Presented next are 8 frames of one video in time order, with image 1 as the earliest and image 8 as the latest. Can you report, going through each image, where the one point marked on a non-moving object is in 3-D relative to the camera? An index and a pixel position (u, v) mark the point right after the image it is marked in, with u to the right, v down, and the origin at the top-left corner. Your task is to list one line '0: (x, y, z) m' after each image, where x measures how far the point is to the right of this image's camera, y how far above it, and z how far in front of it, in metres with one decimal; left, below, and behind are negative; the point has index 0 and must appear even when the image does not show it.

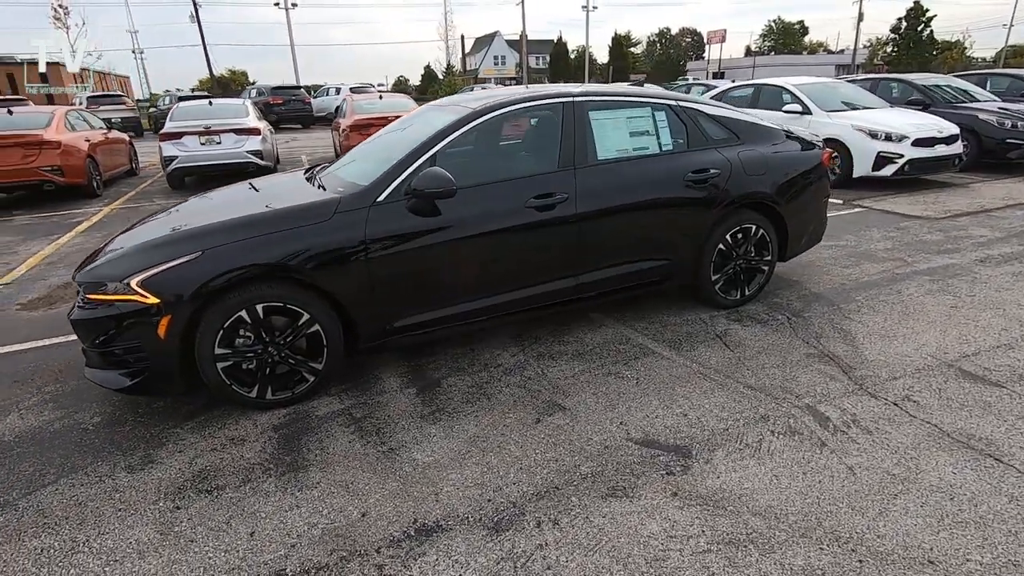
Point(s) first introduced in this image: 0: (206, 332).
0: (-1.7, -0.3, +3.0) m
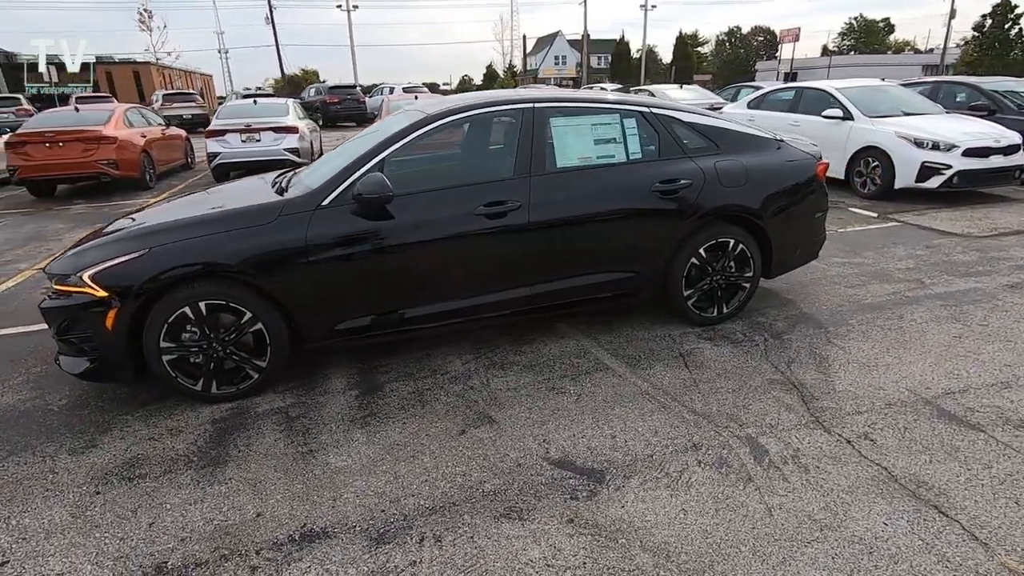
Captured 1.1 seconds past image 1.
0: (-2.1, -0.2, +3.2) m
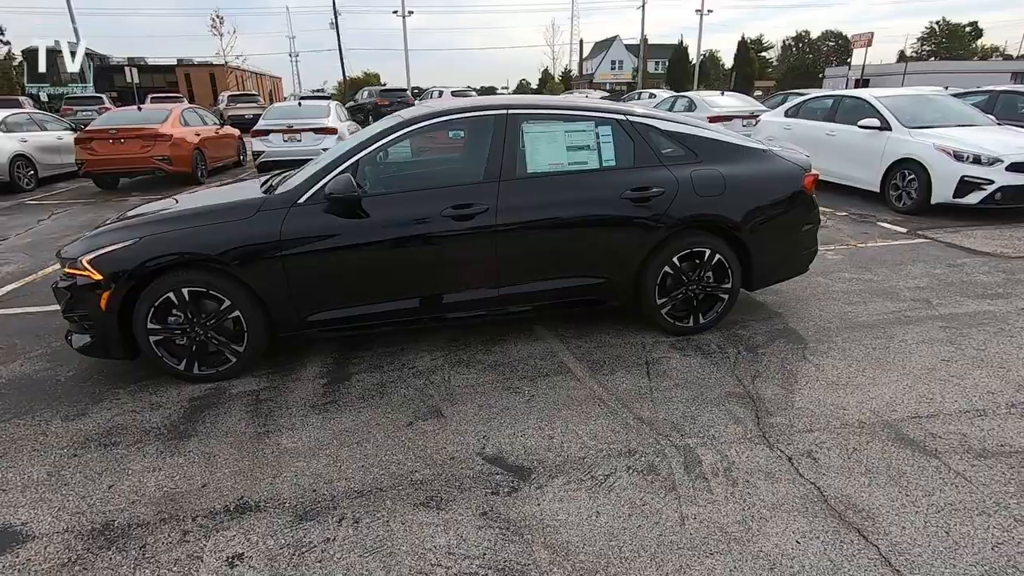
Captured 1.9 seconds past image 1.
0: (-2.4, -0.1, +3.5) m
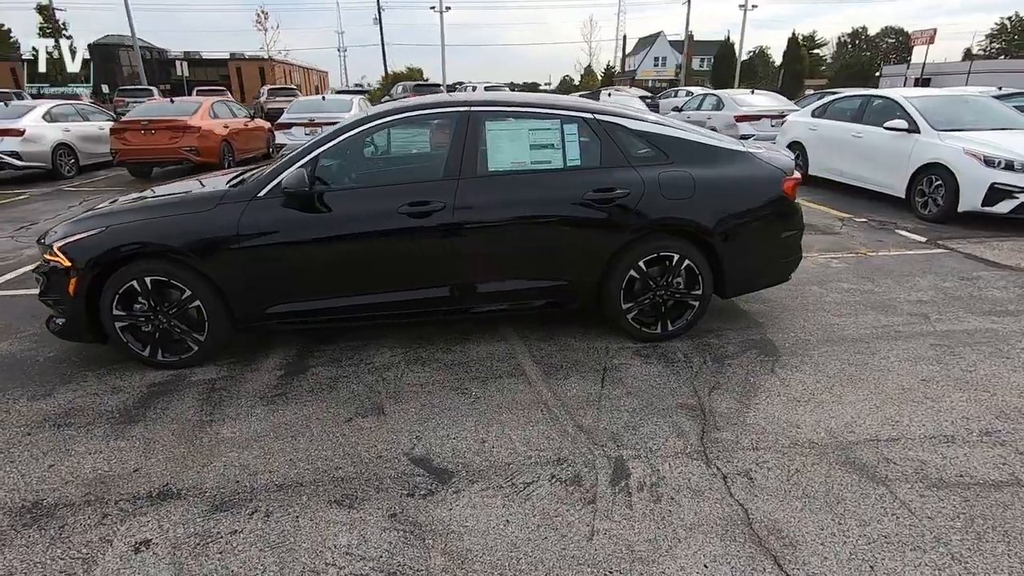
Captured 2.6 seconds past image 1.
0: (-2.7, 0.0, +3.6) m
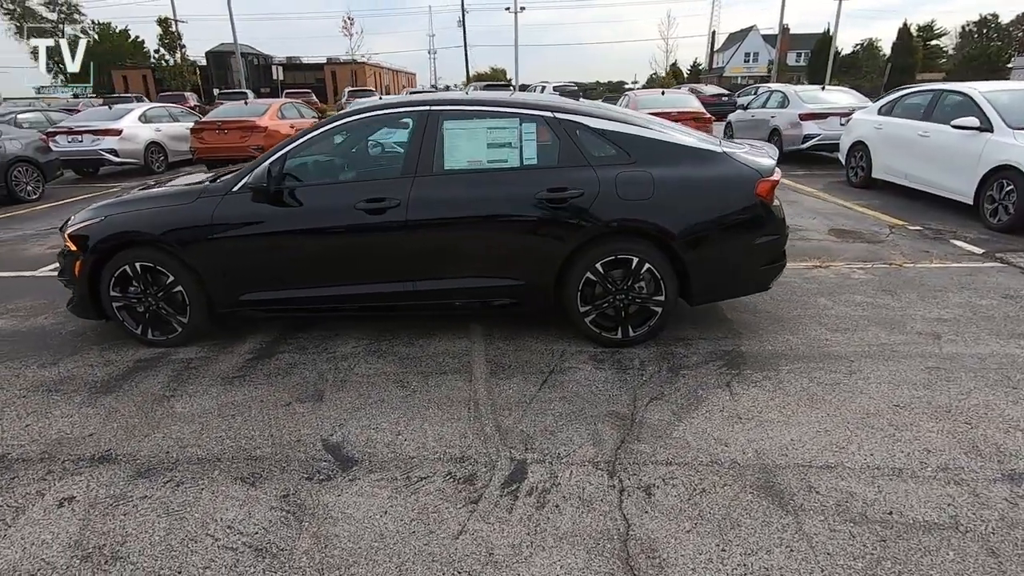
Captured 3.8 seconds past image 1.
0: (-3.0, +0.1, +4.0) m
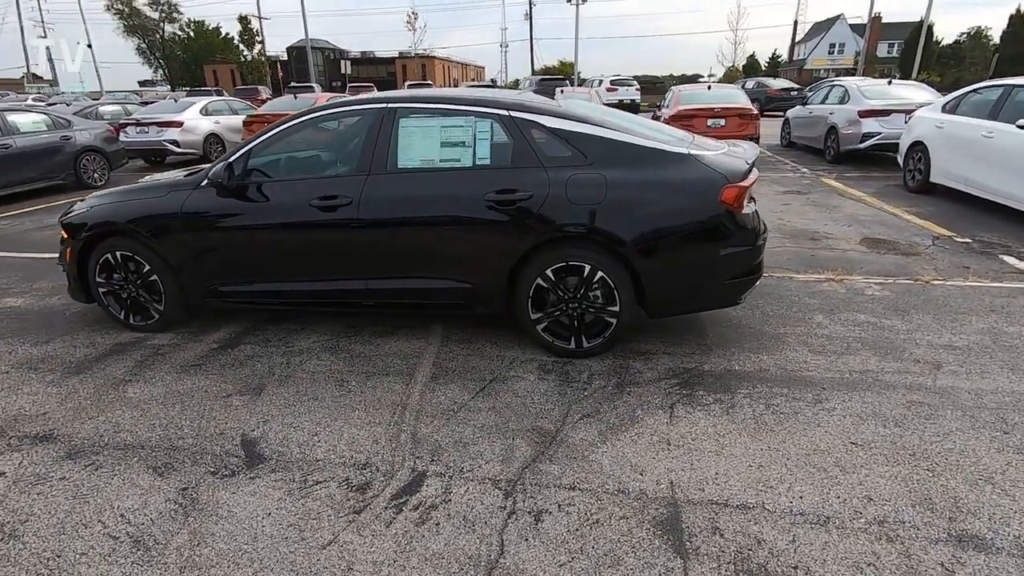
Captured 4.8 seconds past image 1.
0: (-3.3, +0.2, +4.3) m
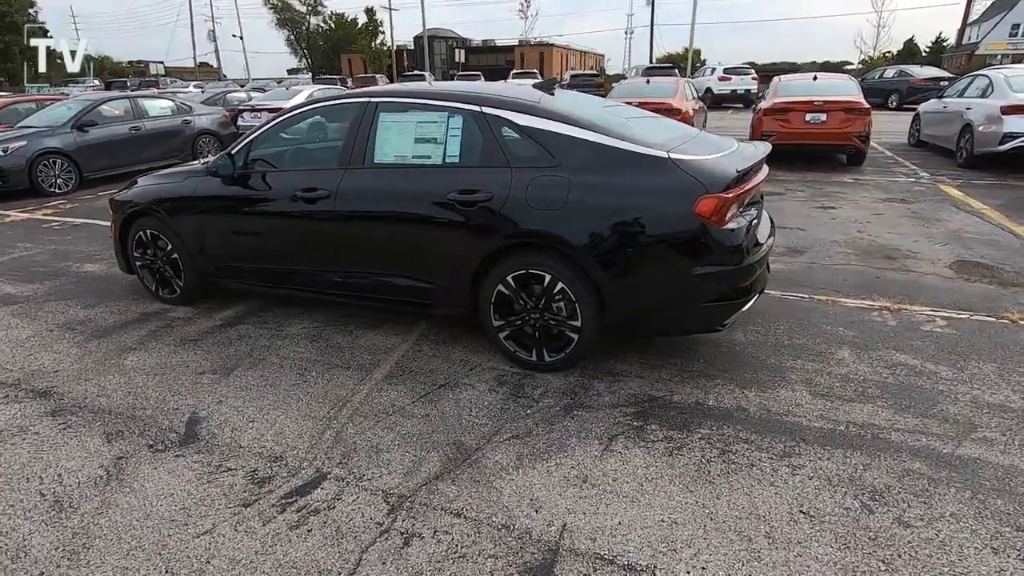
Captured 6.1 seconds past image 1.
0: (-3.4, +0.4, +4.7) m
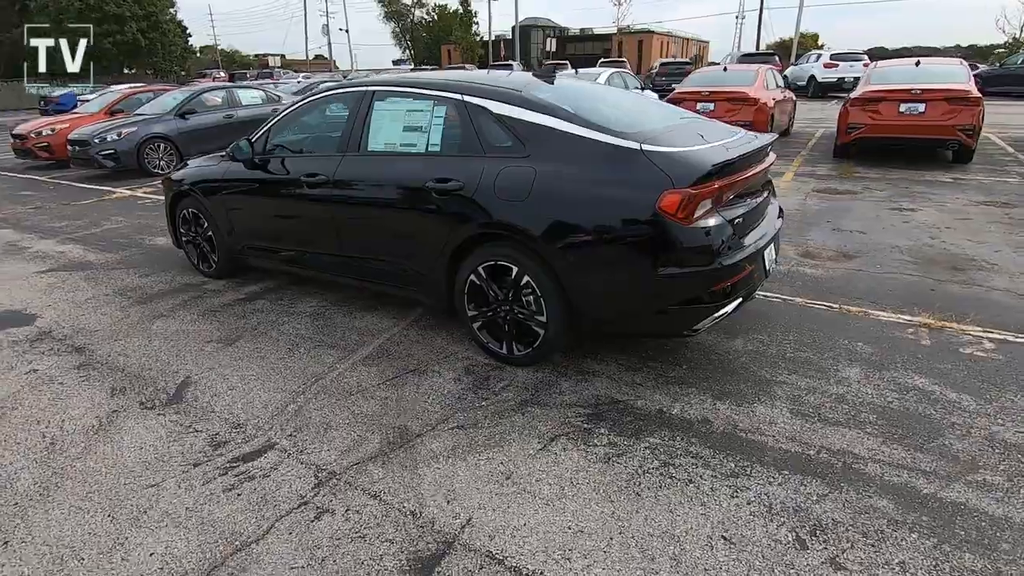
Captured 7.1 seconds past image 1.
0: (-3.2, +0.7, +5.2) m
